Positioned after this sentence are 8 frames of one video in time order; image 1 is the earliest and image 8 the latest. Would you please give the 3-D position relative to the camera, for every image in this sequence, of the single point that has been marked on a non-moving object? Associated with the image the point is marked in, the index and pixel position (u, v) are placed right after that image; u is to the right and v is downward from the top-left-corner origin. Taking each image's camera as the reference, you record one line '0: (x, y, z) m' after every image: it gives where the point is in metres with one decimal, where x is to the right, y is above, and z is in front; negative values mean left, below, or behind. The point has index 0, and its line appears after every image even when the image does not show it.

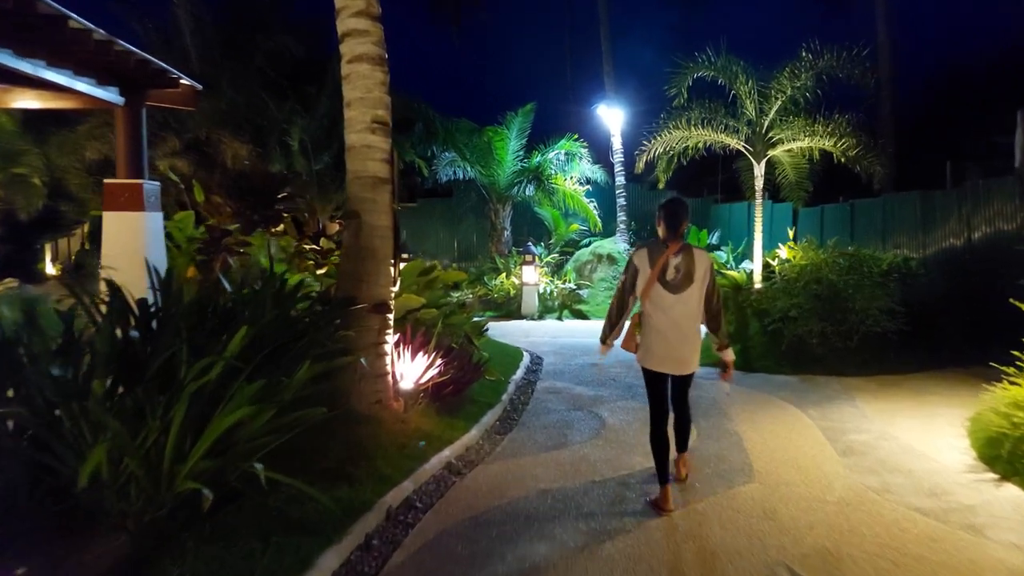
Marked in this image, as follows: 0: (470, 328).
0: (-0.5, -0.5, +8.8) m
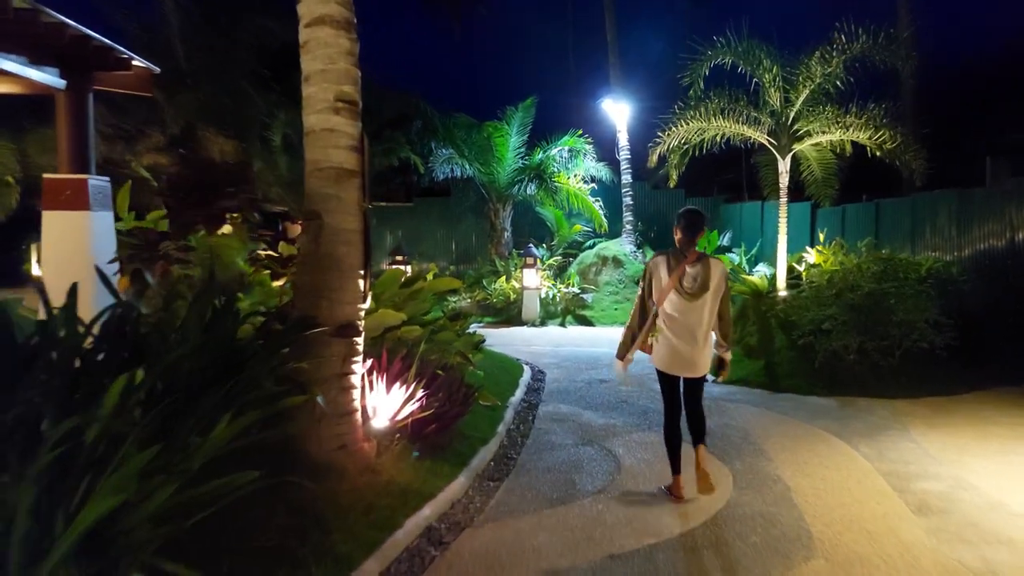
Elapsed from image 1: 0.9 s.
0: (-0.5, -0.6, +7.7) m
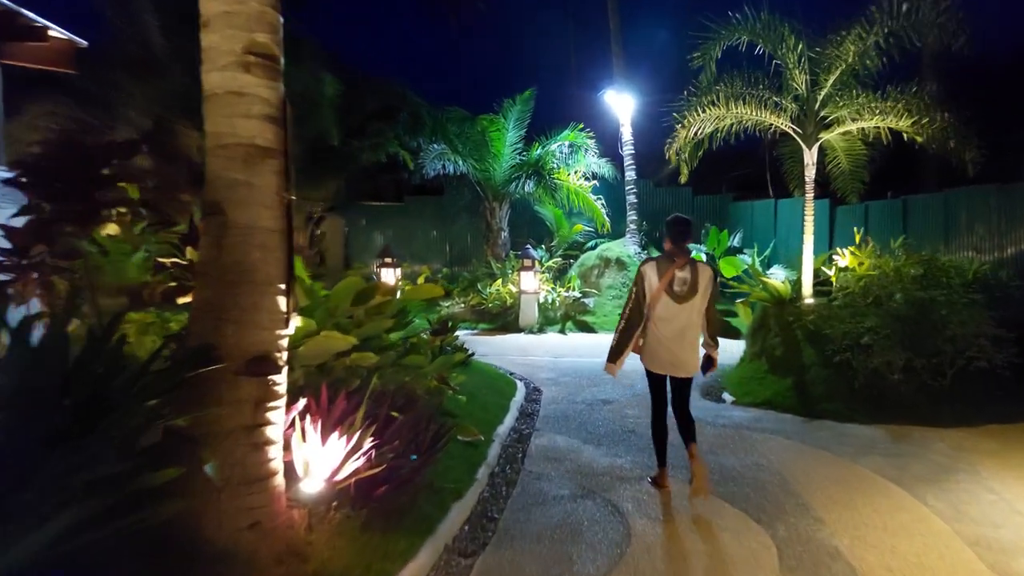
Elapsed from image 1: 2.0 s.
0: (-0.6, -0.7, +6.5) m
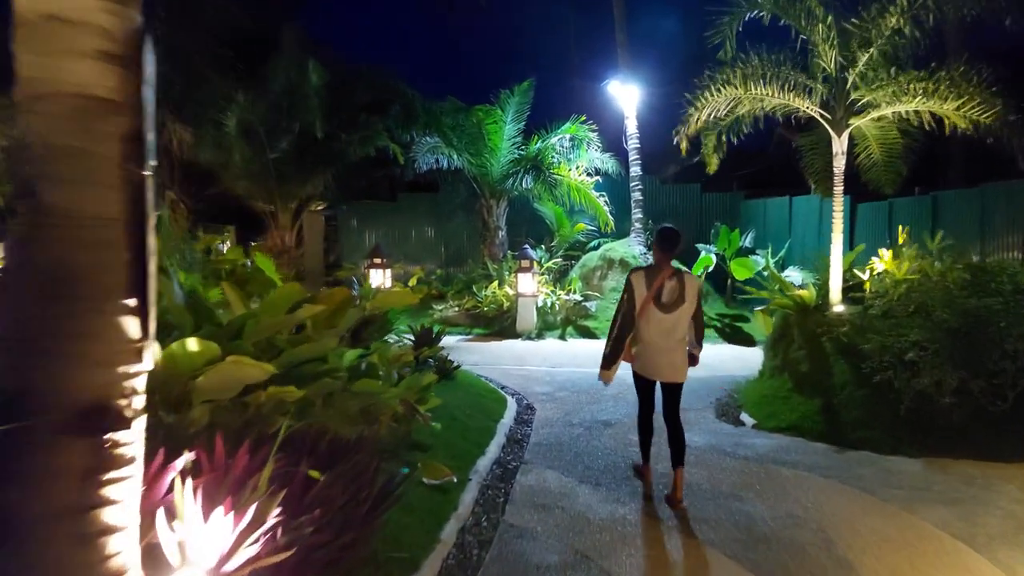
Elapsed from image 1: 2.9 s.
0: (-0.8, -0.8, +5.4) m
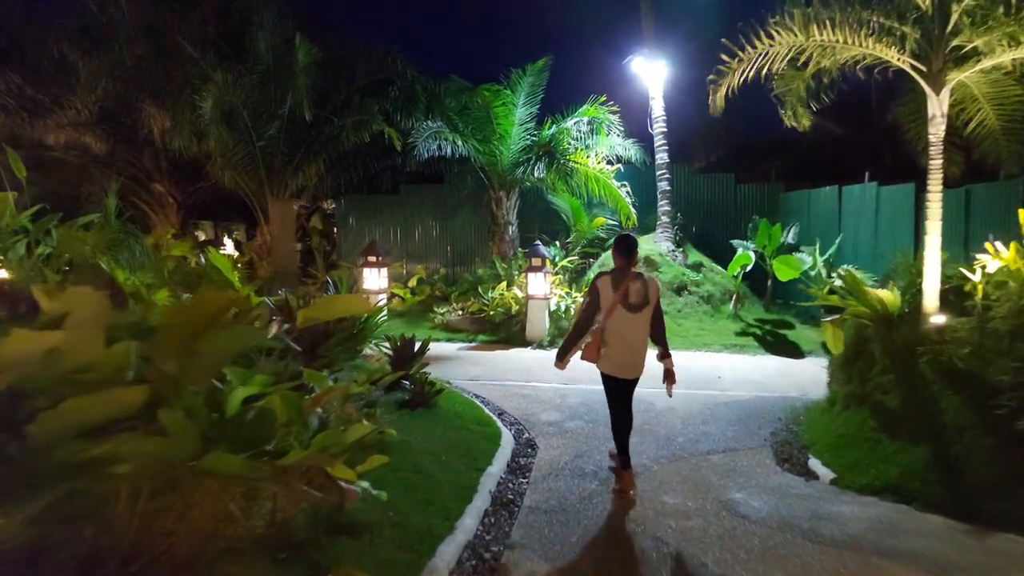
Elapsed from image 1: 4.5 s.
0: (-0.9, -0.8, +3.6) m
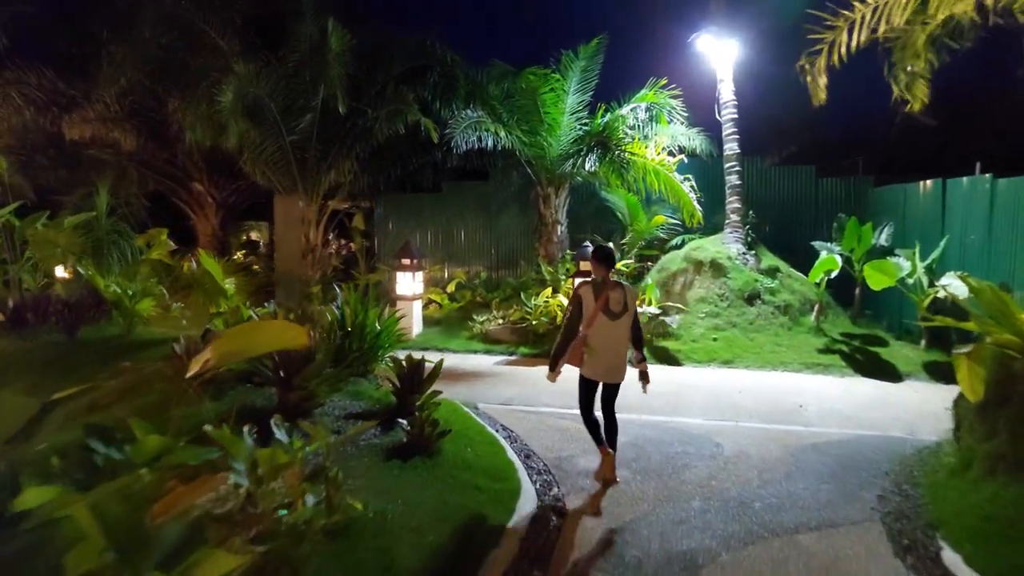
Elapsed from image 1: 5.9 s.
0: (-1.0, -0.9, +2.1) m
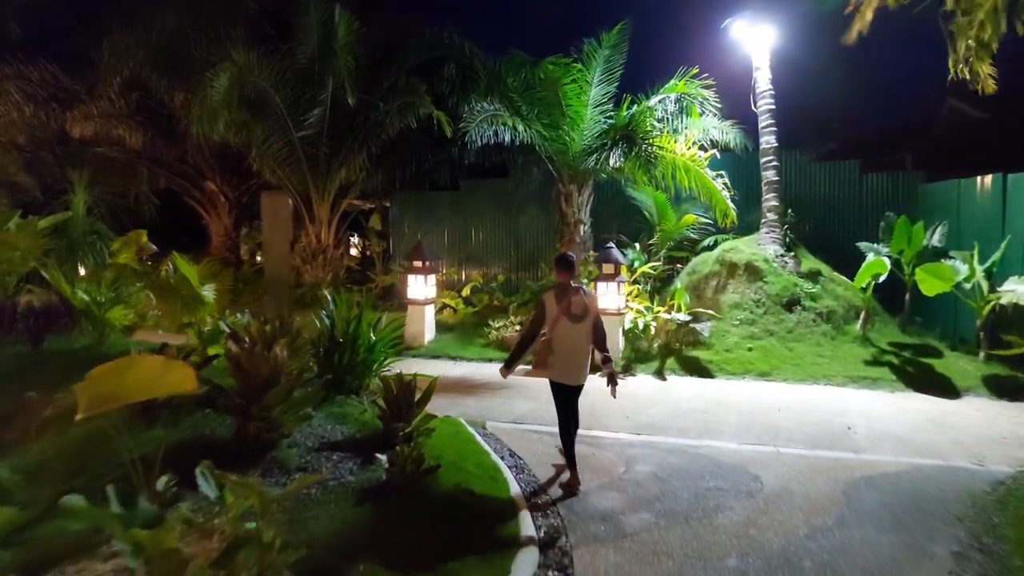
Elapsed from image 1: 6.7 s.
0: (-1.2, -1.0, +1.3) m
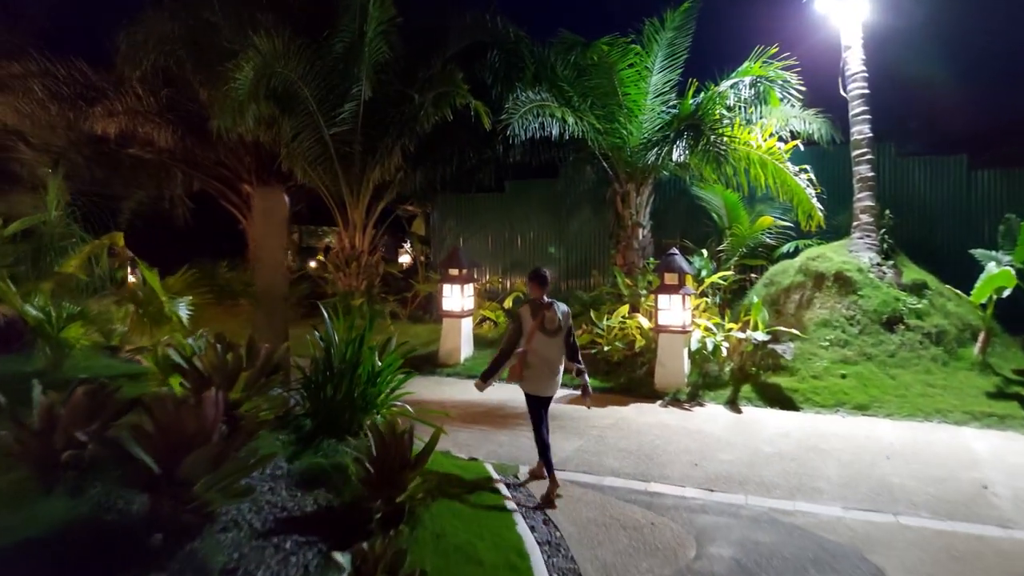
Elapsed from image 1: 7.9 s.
0: (-1.4, -1.1, -0.1) m
